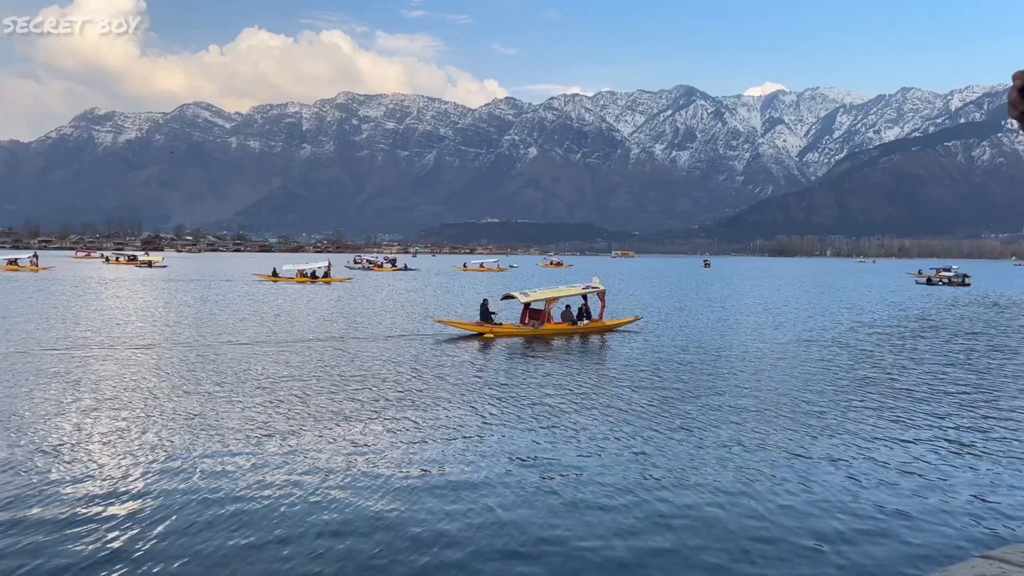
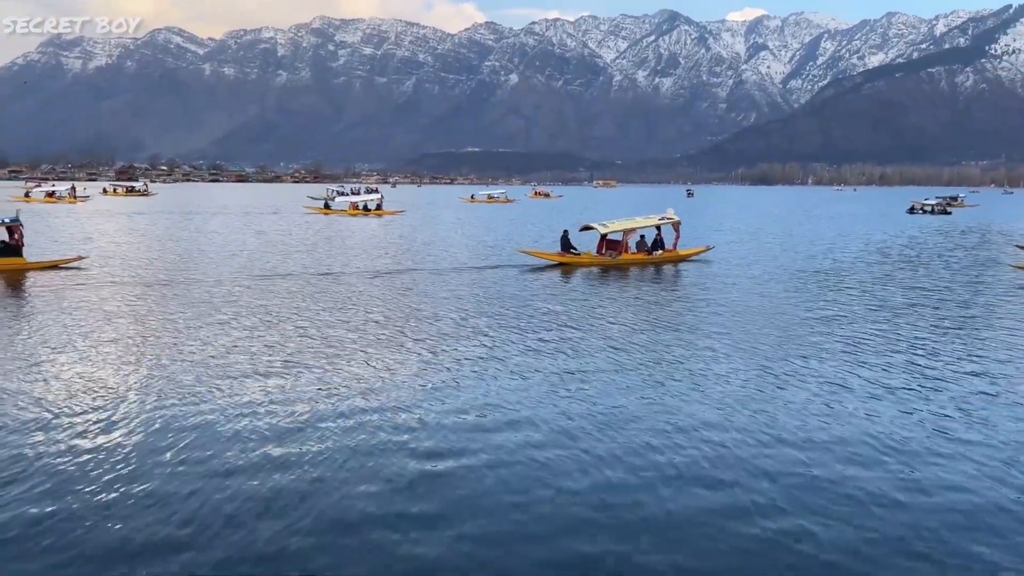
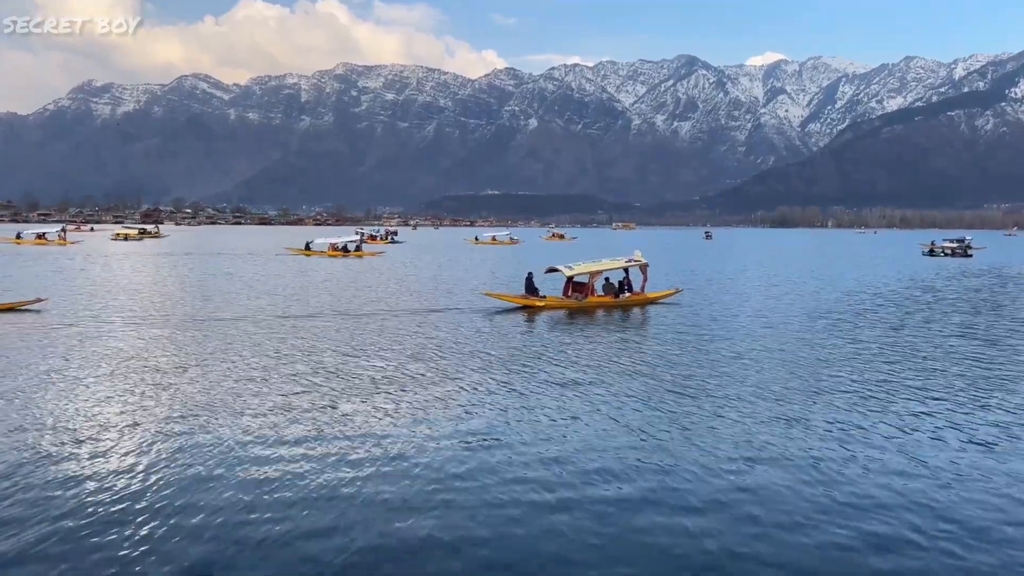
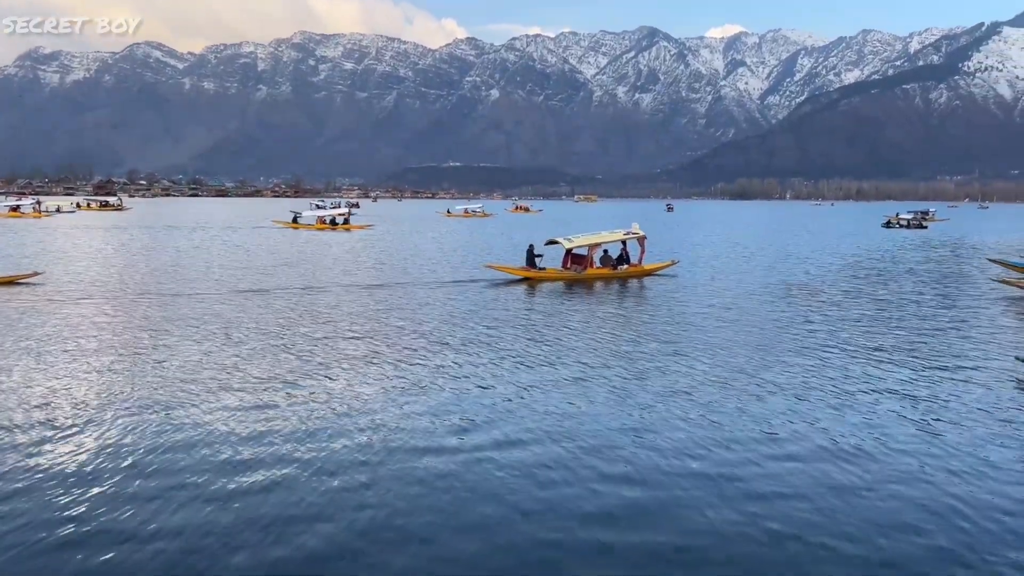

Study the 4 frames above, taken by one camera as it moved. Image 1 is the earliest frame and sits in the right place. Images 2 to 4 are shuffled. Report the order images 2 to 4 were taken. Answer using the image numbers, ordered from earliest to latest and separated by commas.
3, 4, 2
